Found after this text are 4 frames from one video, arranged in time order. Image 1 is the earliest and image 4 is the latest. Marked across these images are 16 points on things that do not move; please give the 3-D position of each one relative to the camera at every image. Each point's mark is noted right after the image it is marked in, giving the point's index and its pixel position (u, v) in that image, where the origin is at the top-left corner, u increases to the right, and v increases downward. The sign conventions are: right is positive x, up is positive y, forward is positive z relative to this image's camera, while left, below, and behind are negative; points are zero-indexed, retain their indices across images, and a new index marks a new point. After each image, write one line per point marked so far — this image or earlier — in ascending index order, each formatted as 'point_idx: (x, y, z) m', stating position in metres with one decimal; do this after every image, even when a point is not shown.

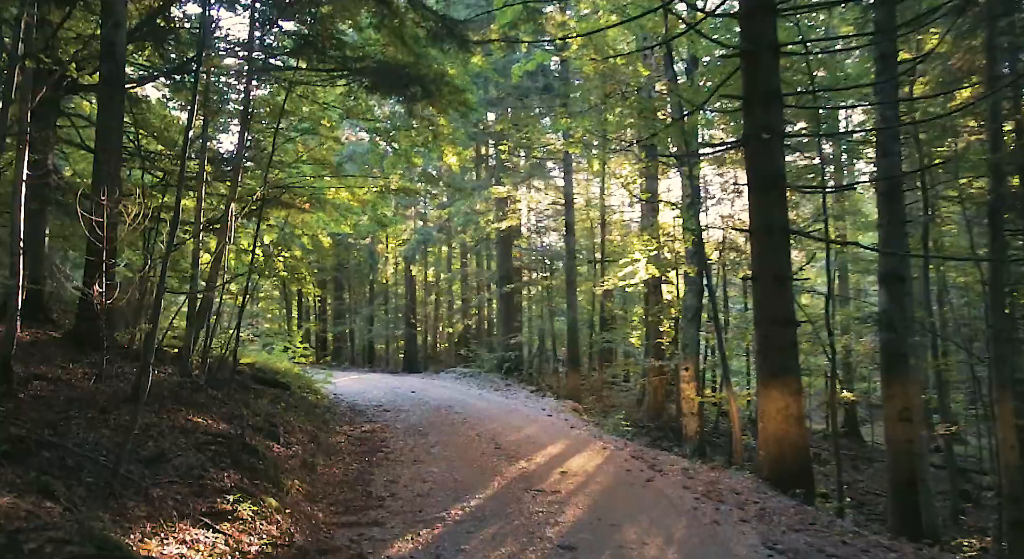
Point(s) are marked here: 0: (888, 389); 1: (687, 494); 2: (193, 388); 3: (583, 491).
0: (+4.7, -1.4, +10.5) m
1: (+1.6, -2.0, +7.8) m
2: (-3.4, -1.2, +8.7) m
3: (+0.7, -2.1, +8.0) m
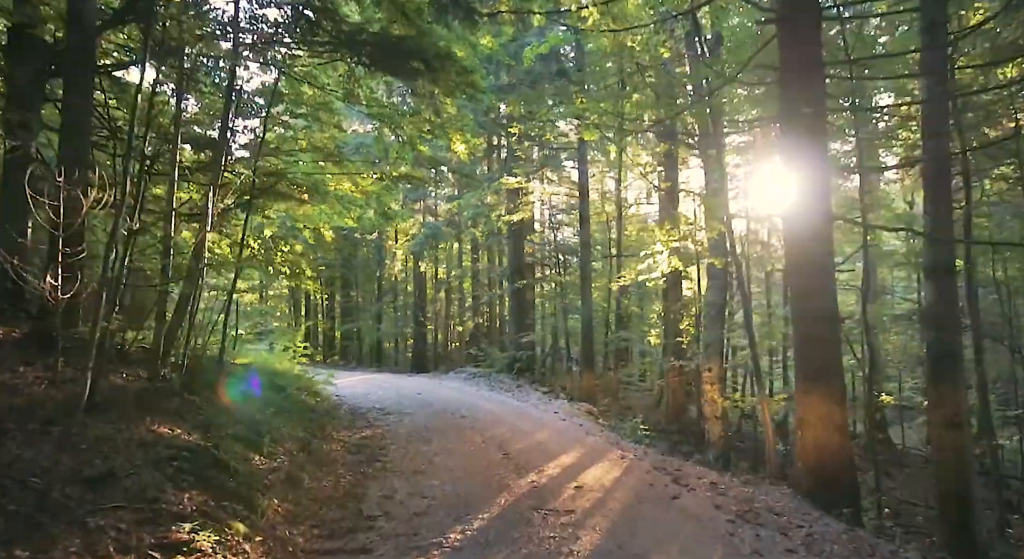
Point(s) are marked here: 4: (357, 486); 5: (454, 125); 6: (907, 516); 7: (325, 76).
0: (+4.9, -1.3, +9.5) m
1: (+1.7, -1.9, +6.8) m
2: (-3.3, -1.1, +7.9) m
3: (+0.7, -2.0, +7.1) m
4: (-1.6, -2.1, +8.7) m
5: (-1.0, +2.7, +14.3) m
6: (+6.1, -3.7, +12.8) m
7: (-3.2, +3.5, +14.3) m
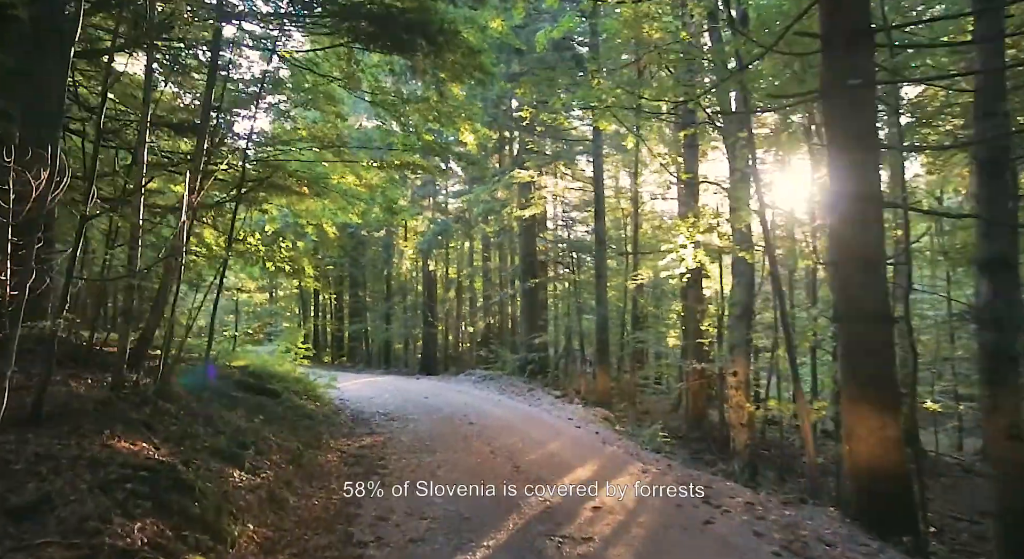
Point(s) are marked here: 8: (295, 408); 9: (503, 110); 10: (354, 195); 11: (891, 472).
0: (+5.0, -1.3, +8.6) m
1: (+1.8, -1.9, +6.0) m
2: (-3.2, -1.0, +7.1) m
3: (+0.8, -1.9, +6.2) m
4: (-1.5, -2.0, +7.8) m
5: (-0.8, +2.7, +13.5) m
6: (+6.3, -3.6, +11.9) m
7: (-3.0, +3.5, +13.5) m
8: (-3.1, -1.8, +11.7) m
9: (-0.2, +3.9, +19.3) m
10: (-2.8, +1.5, +14.9) m
11: (+3.1, -1.6, +6.9) m
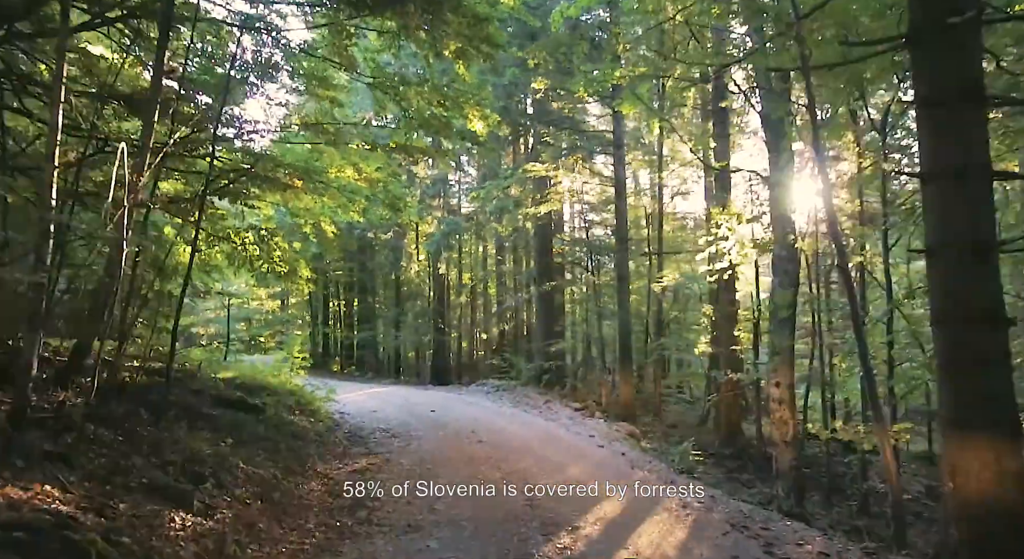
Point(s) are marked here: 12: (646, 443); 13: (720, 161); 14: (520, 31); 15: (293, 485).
0: (+5.1, -1.2, +7.1) m
1: (+1.8, -1.8, +4.5) m
2: (-3.1, -1.0, +5.7) m
3: (+0.9, -1.9, +4.8) m
4: (-1.4, -2.0, +6.5) m
5: (-0.6, +2.7, +12.1) m
6: (+6.4, -3.6, +10.3) m
7: (-2.8, +3.5, +12.2) m
8: (-2.9, -1.8, +10.4) m
9: (+0.1, +3.9, +17.9) m
10: (-2.6, +1.5, +13.5) m
11: (+3.2, -1.5, +5.4) m
12: (+2.0, -2.5, +12.8) m
13: (+3.5, +2.0, +14.0) m
14: (+0.1, +4.7, +15.9) m
15: (-2.1, -2.0, +7.9) m
